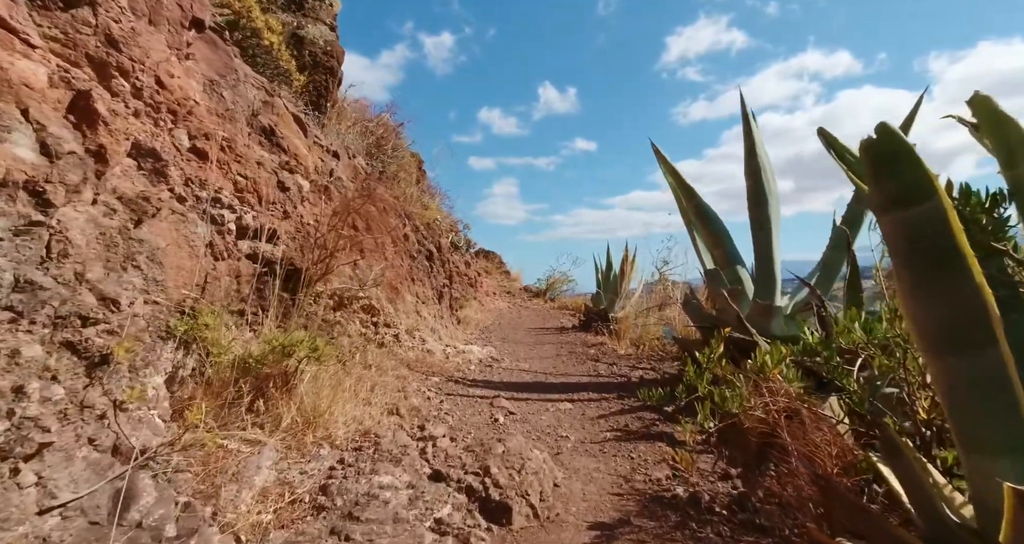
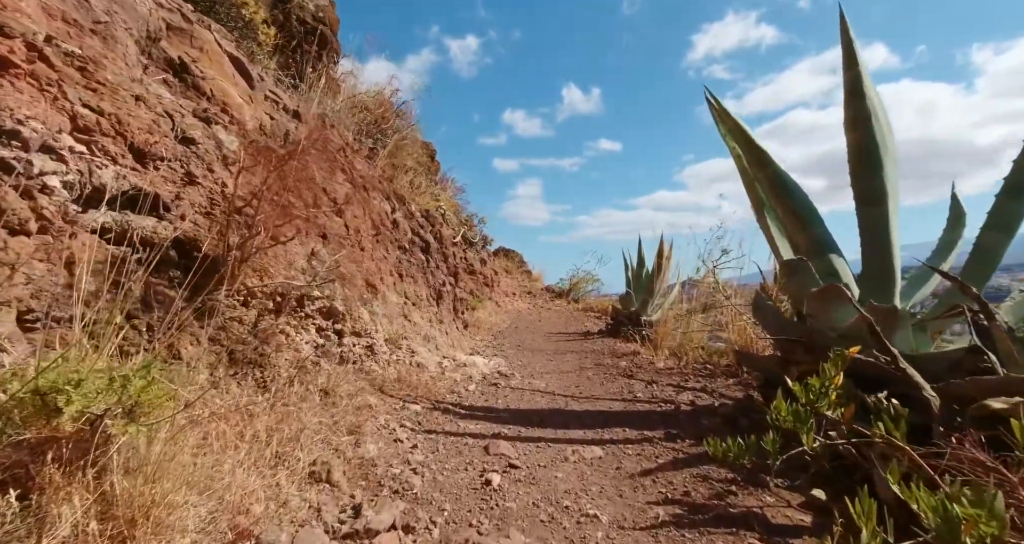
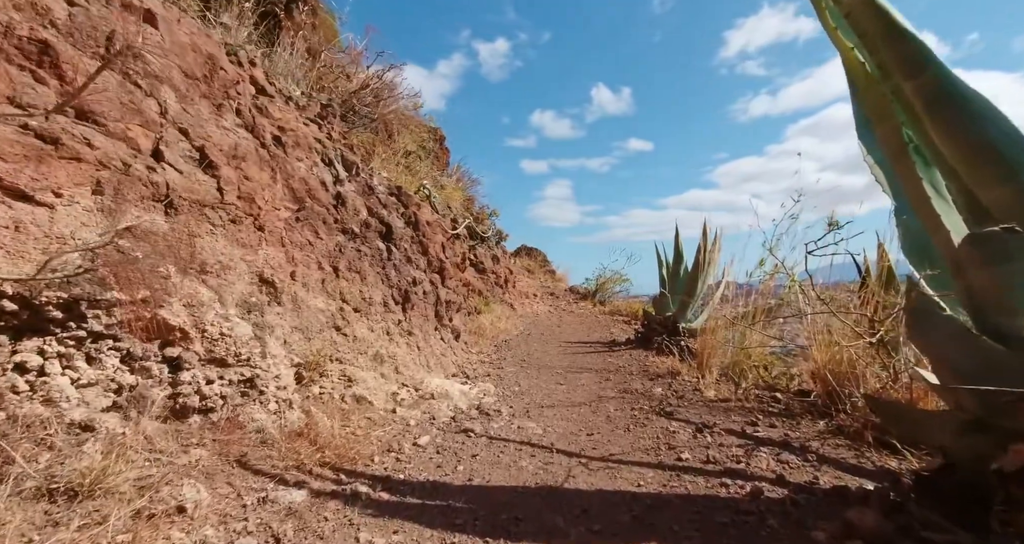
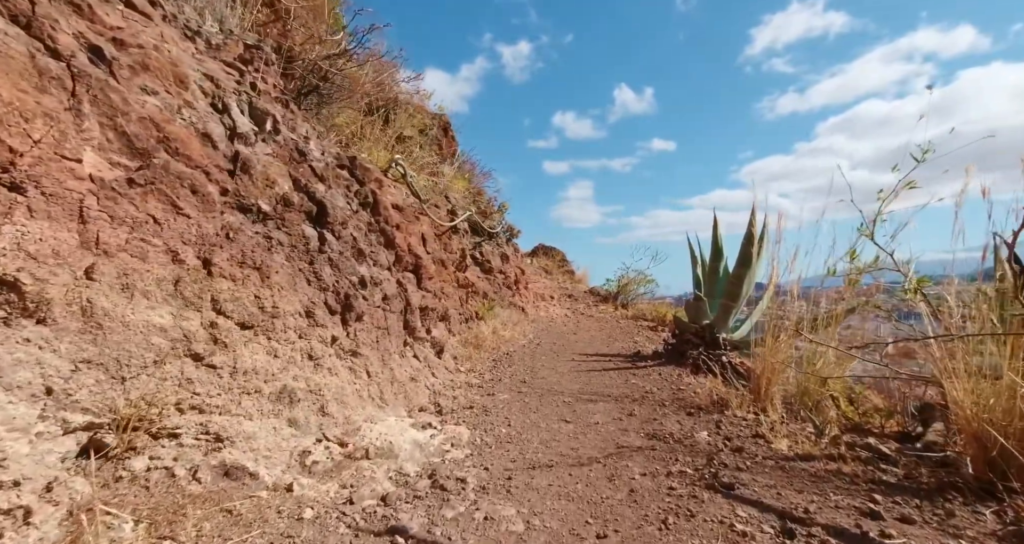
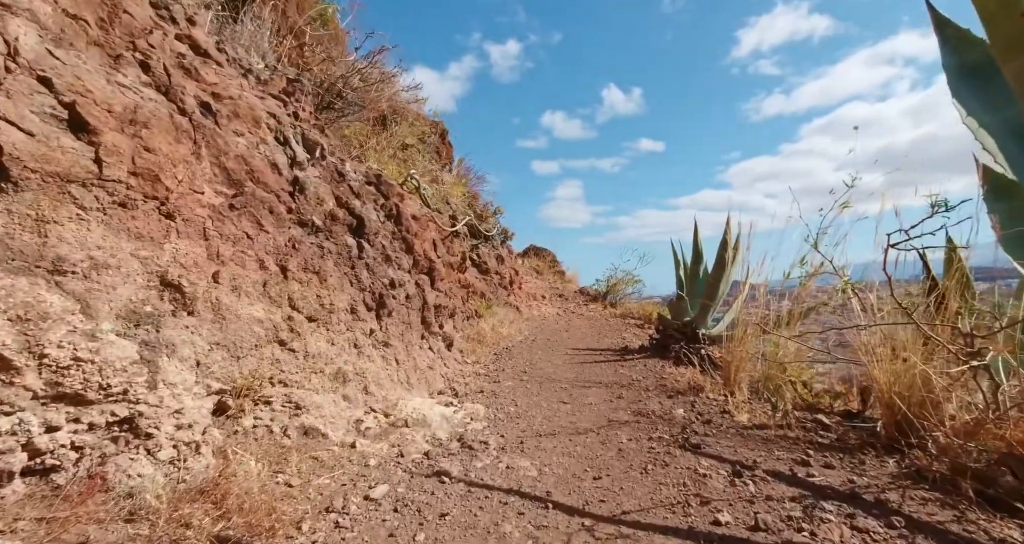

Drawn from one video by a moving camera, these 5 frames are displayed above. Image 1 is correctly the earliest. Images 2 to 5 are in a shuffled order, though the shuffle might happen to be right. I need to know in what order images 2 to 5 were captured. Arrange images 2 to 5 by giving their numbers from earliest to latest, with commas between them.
2, 3, 5, 4
